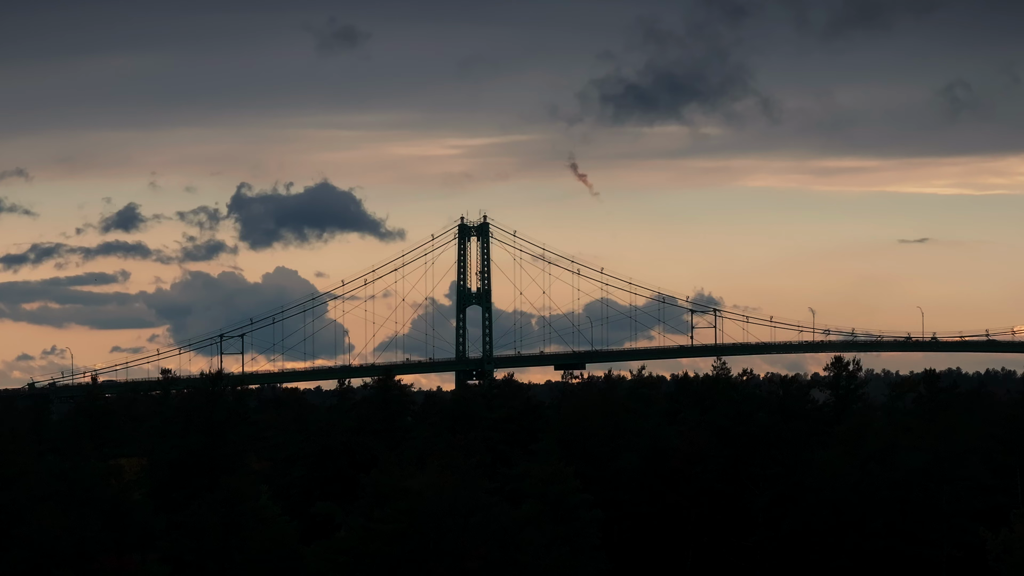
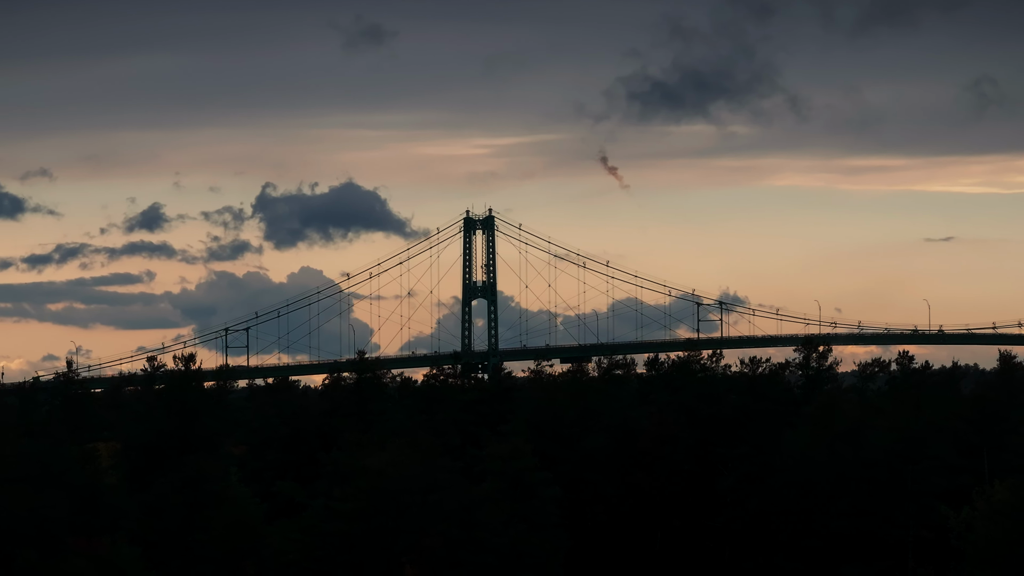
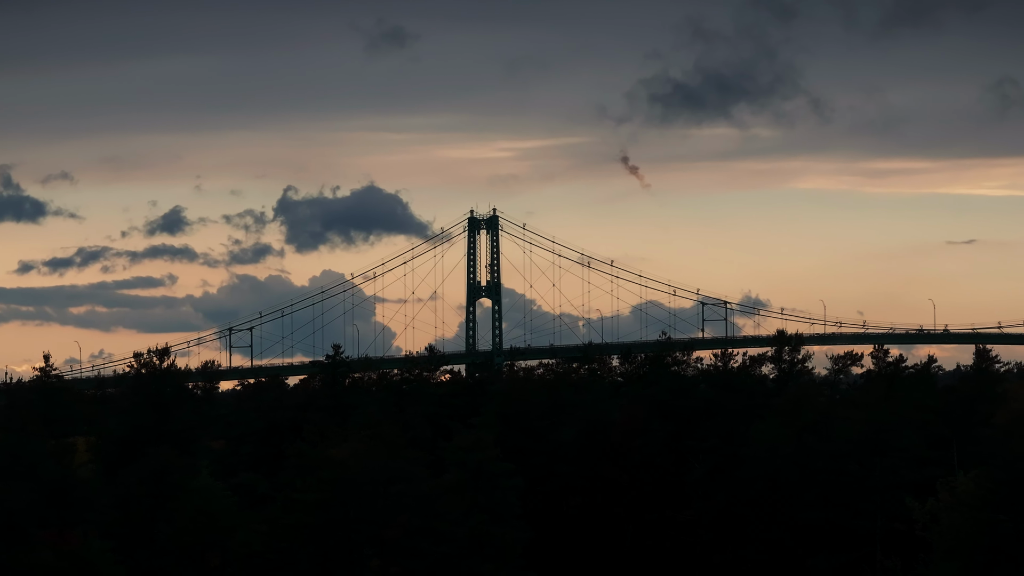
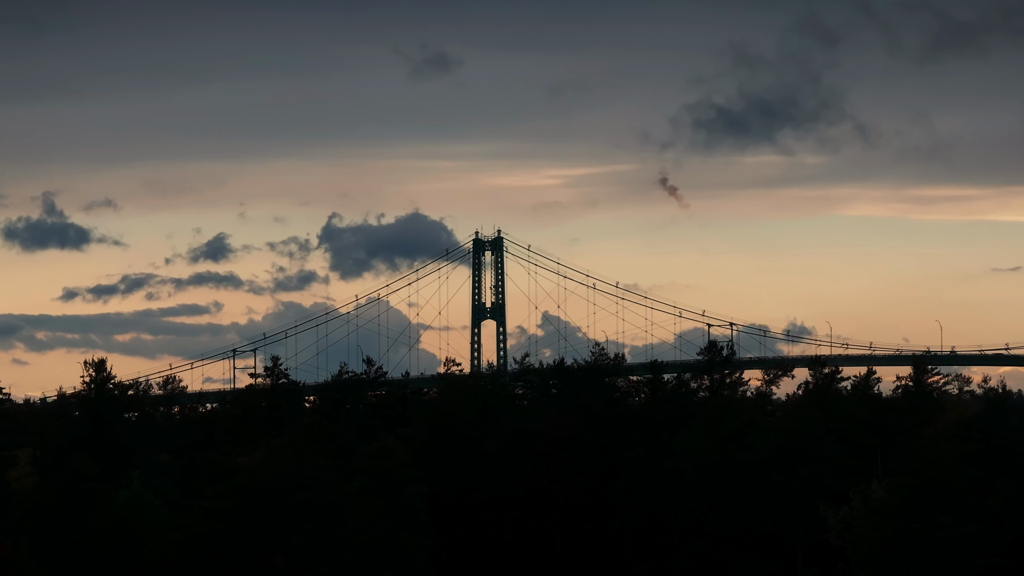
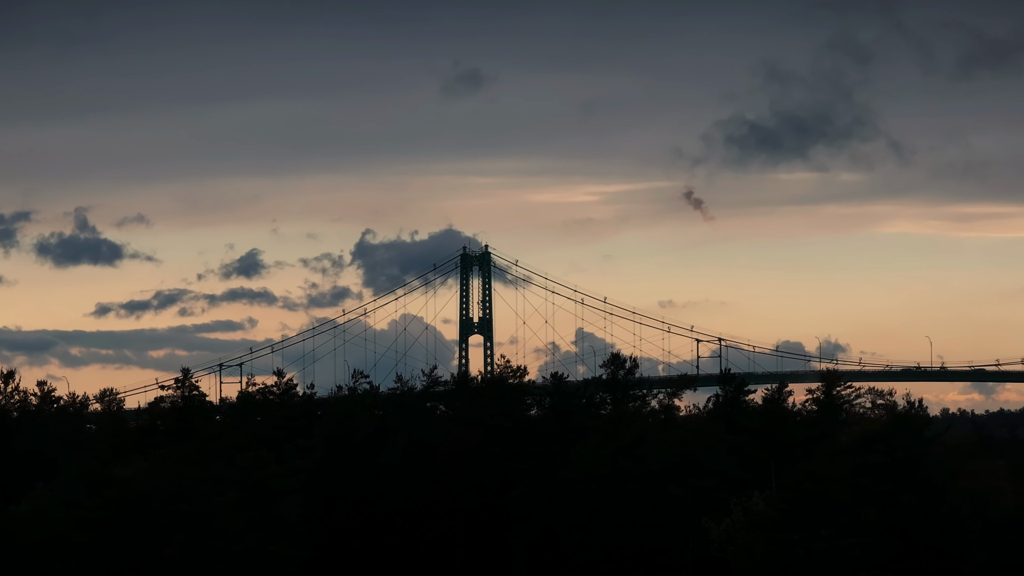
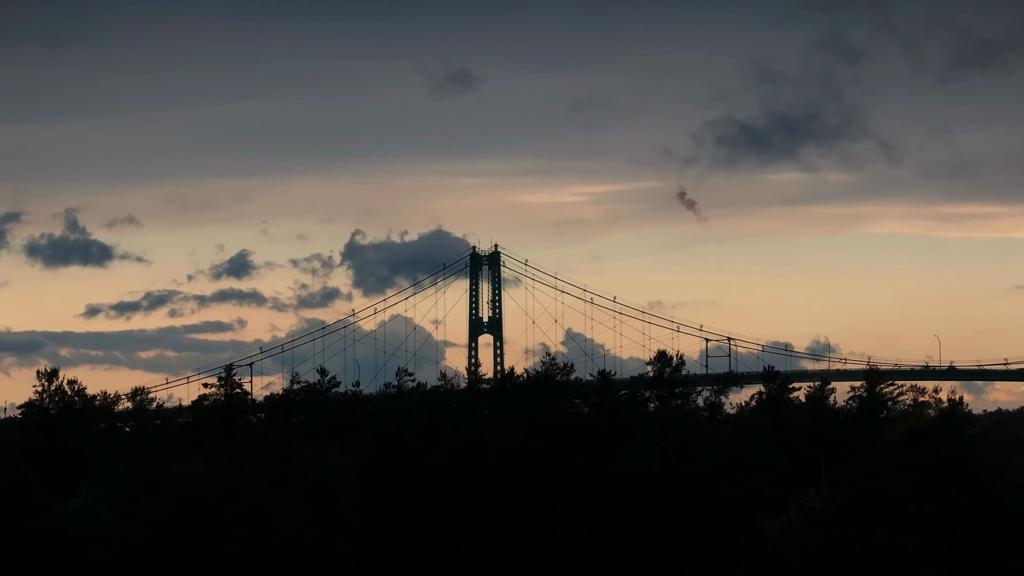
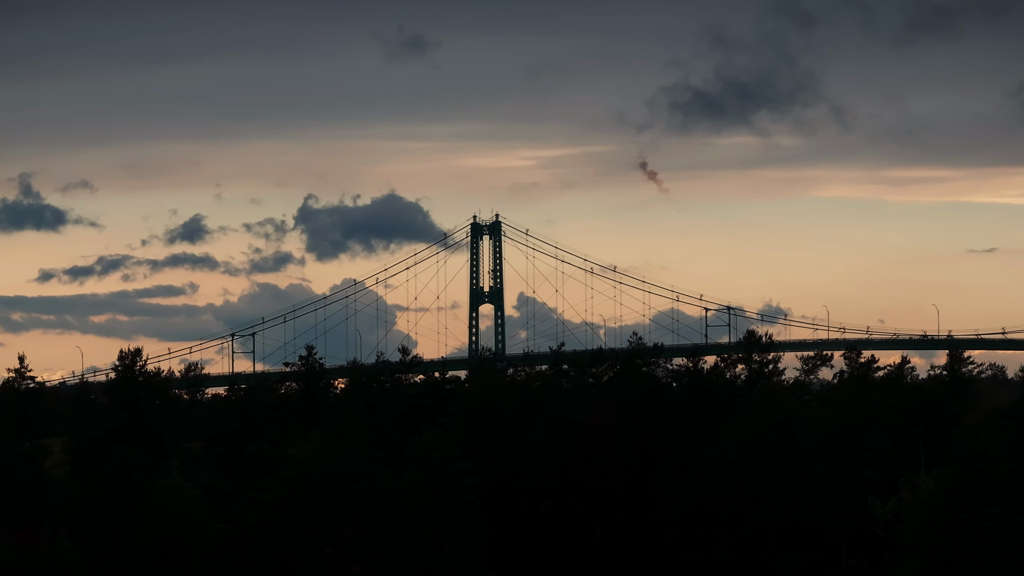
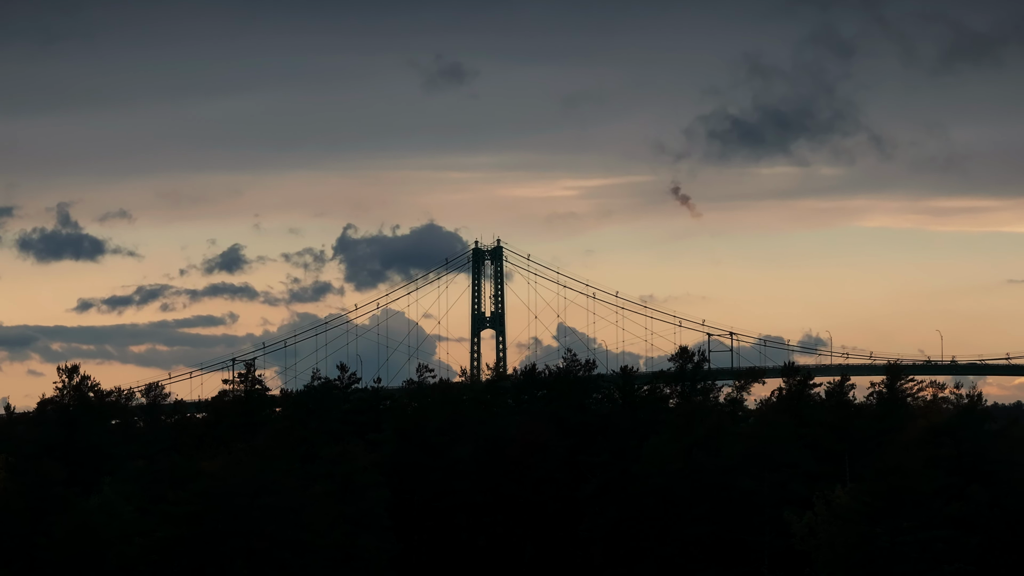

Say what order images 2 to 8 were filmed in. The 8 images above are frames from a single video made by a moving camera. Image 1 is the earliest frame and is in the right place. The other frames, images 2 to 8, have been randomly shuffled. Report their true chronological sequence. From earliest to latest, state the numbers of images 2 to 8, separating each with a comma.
2, 3, 7, 4, 8, 6, 5
